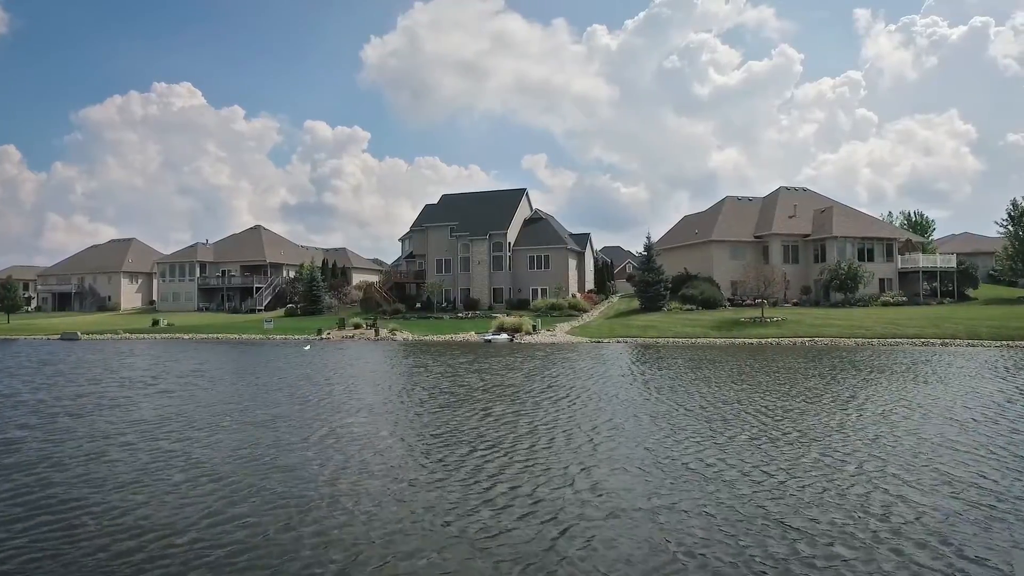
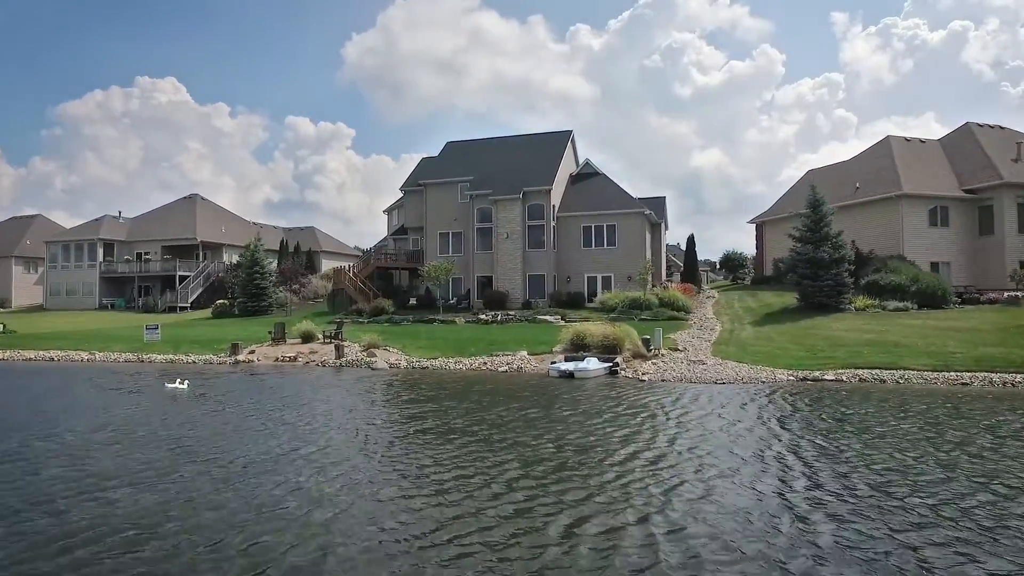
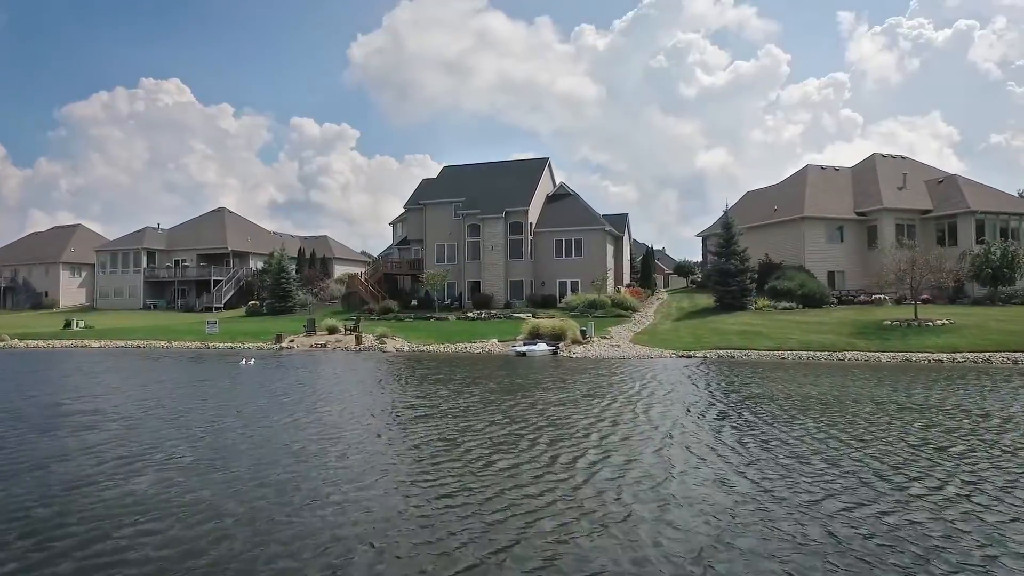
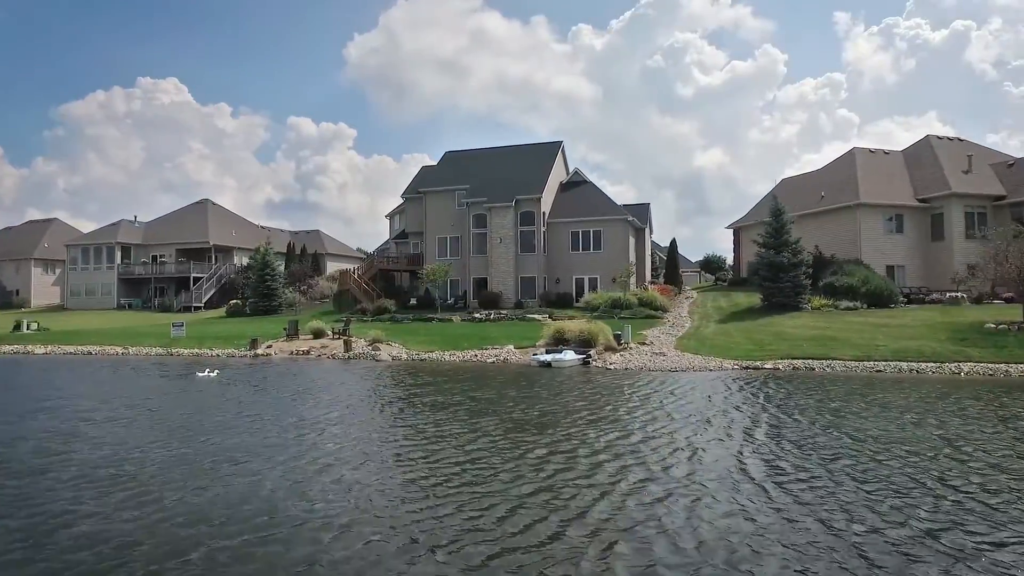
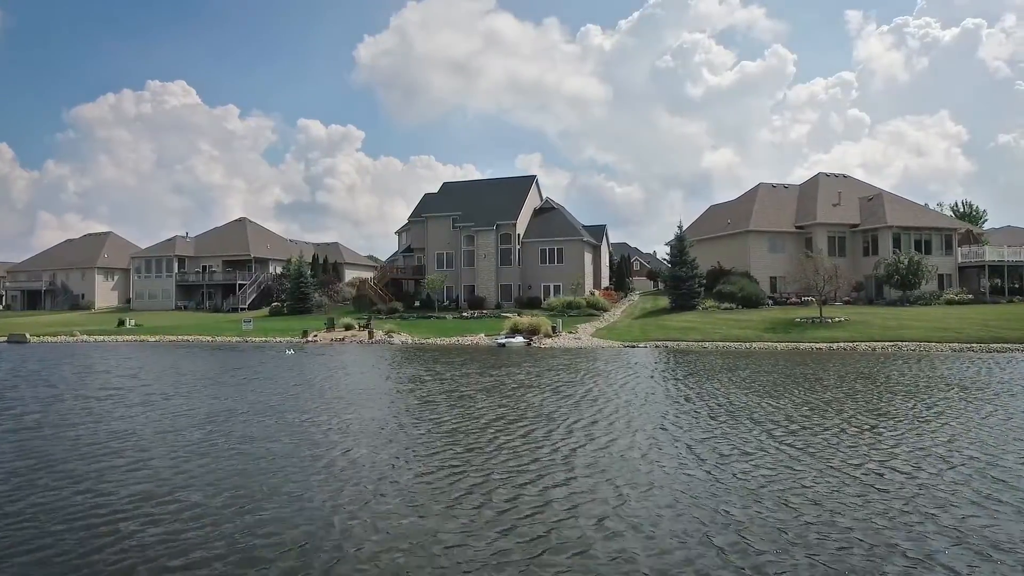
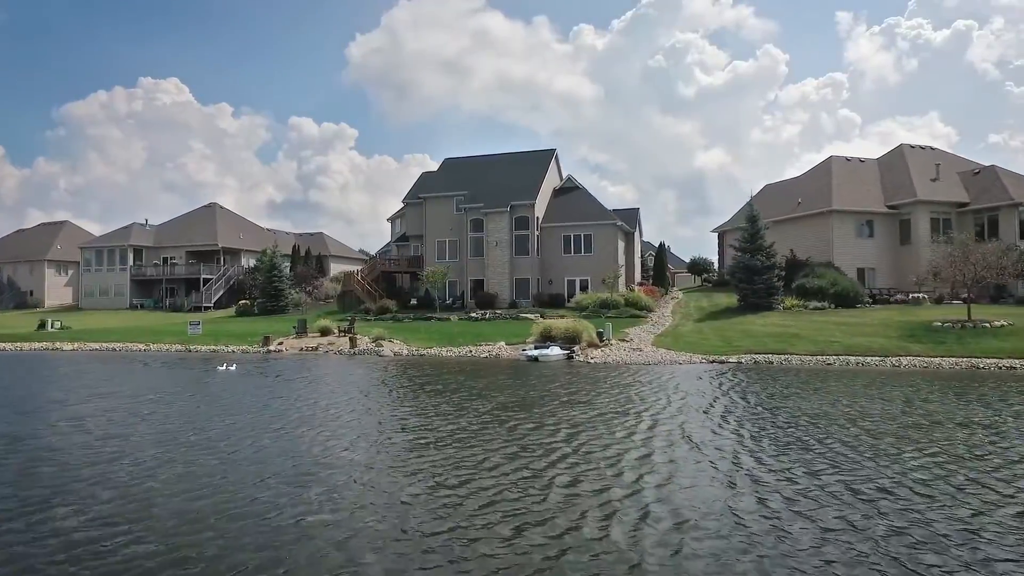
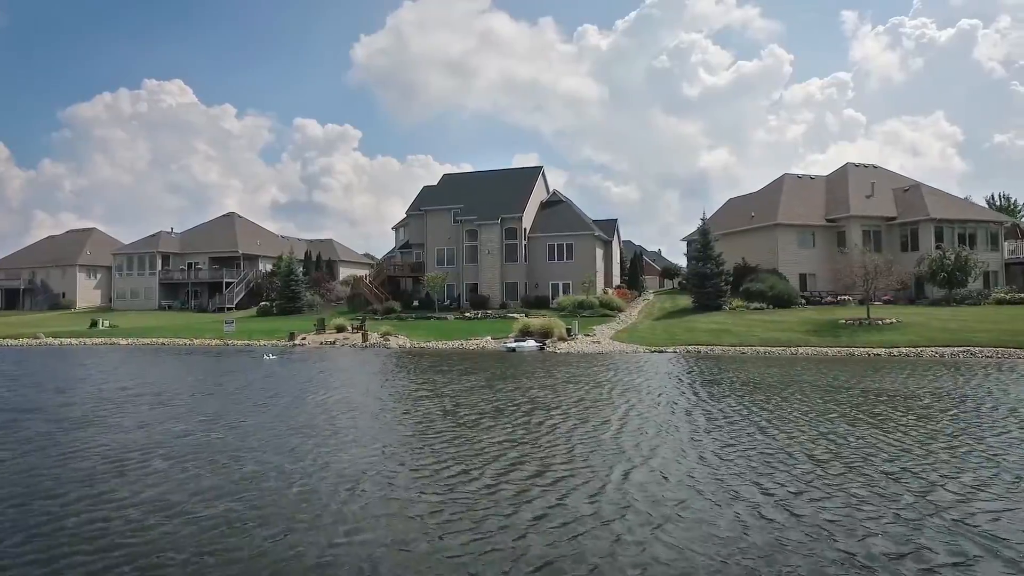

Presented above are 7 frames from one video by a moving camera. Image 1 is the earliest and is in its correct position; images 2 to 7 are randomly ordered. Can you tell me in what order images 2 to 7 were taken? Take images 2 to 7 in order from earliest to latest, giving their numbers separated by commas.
5, 7, 3, 6, 4, 2
